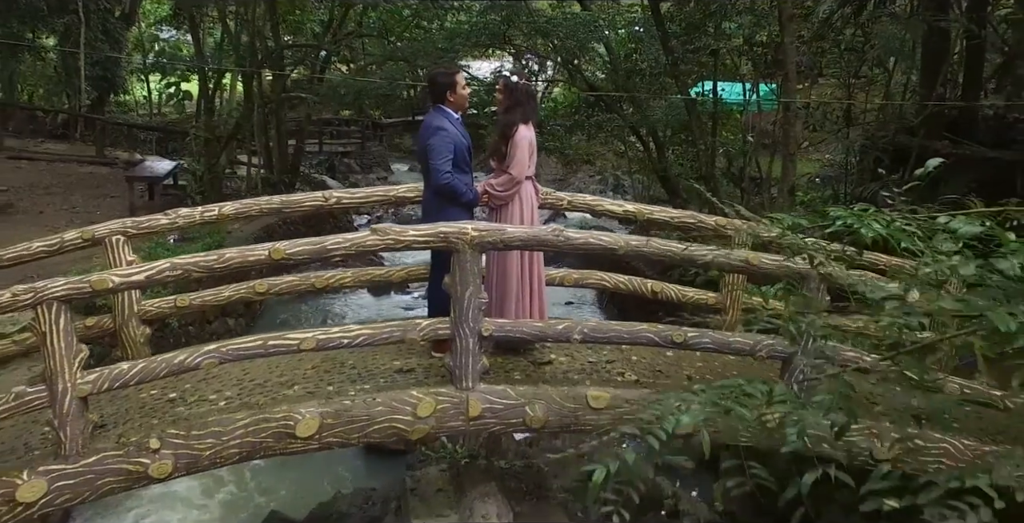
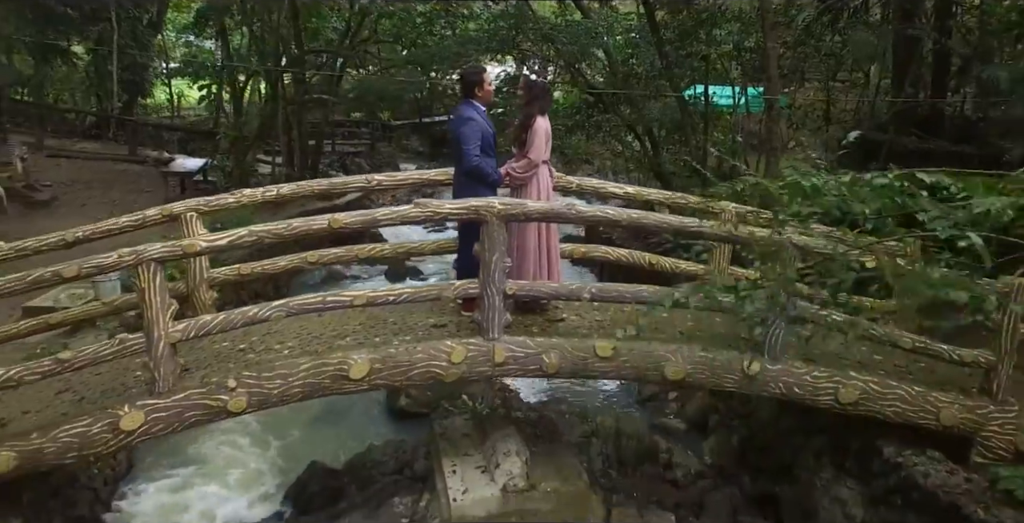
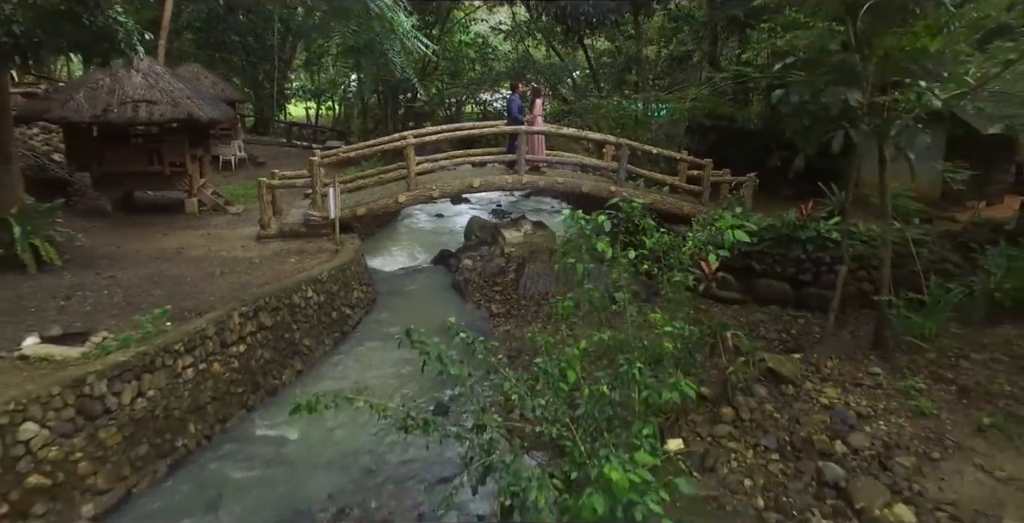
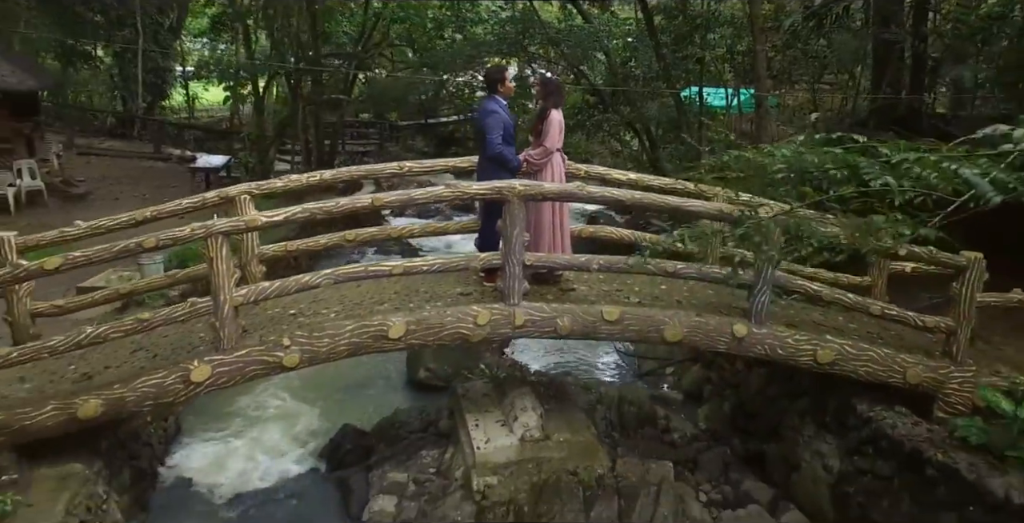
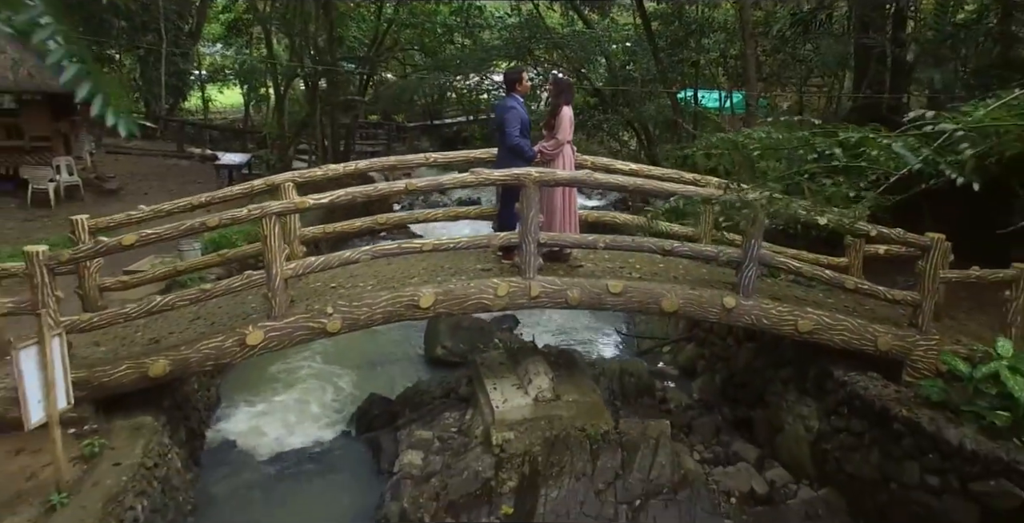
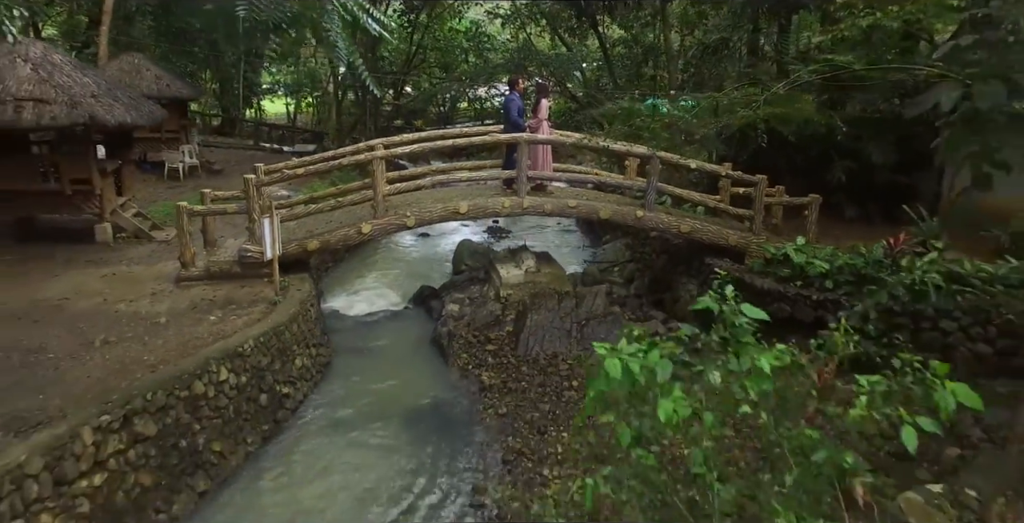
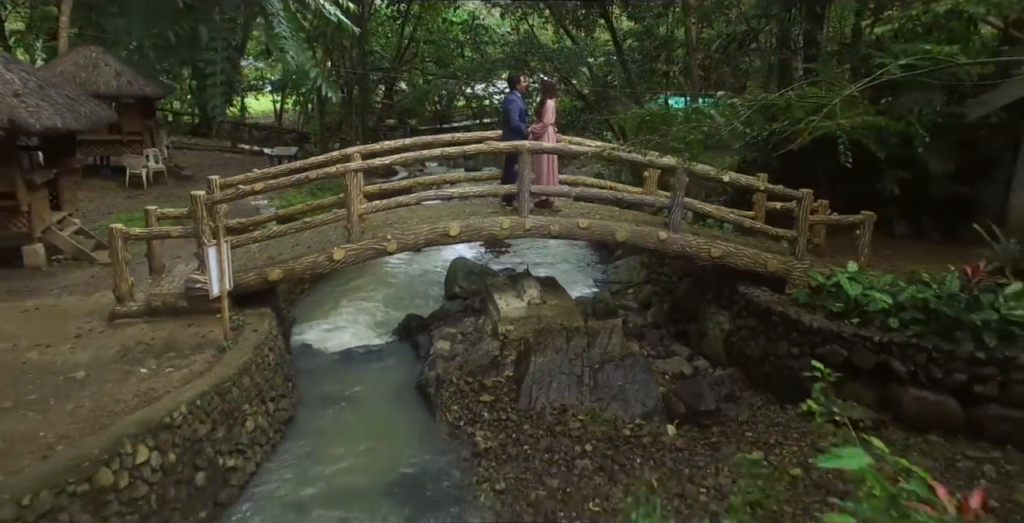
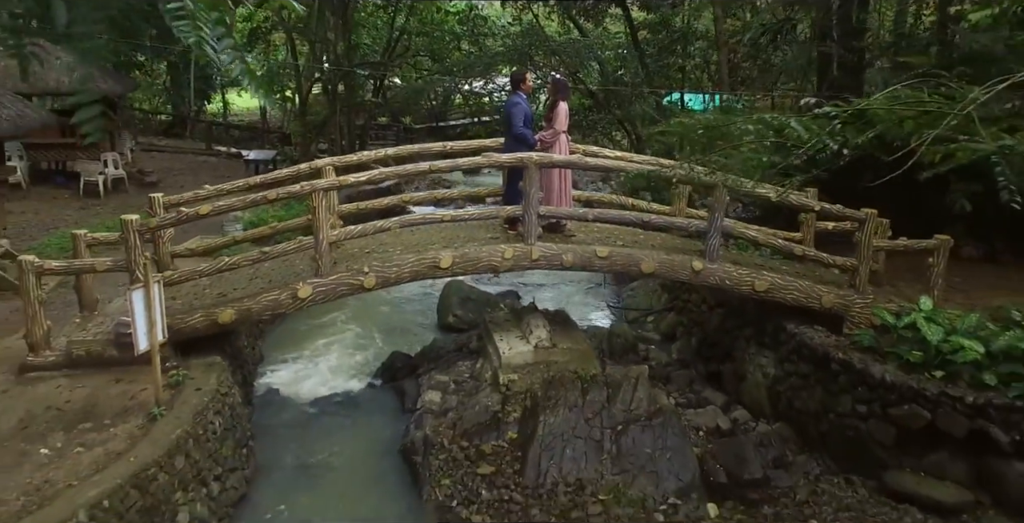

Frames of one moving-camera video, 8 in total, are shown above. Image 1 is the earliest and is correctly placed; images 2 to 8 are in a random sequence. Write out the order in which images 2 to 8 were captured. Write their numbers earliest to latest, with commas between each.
2, 4, 5, 8, 7, 6, 3
